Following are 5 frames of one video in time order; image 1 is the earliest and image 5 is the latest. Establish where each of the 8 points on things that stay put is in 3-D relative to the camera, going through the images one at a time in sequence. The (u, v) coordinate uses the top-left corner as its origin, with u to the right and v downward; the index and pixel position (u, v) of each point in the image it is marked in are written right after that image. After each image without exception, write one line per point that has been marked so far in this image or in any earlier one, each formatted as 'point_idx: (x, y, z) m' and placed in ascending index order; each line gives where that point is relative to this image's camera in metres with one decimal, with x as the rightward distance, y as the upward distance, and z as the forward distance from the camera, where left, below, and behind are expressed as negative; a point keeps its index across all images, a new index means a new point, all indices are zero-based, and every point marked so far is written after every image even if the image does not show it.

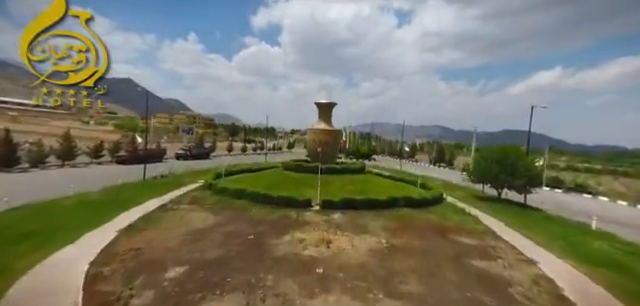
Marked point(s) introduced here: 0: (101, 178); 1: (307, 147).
0: (-11.6, -1.4, +14.8) m
1: (-0.8, +0.1, +16.4) m
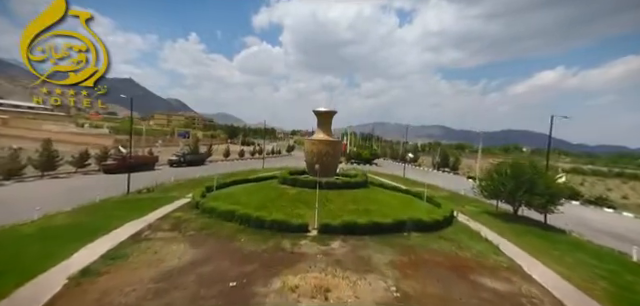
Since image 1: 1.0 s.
0: (-11.6, -1.8, +14.0) m
1: (-0.8, -0.3, +15.6) m
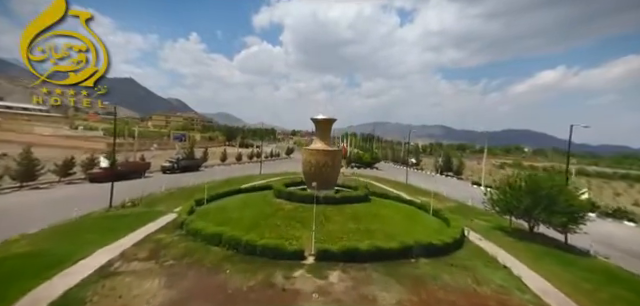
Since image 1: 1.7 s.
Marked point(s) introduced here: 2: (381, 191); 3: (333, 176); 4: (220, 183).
0: (-11.6, -2.1, +13.4) m
1: (-0.8, -0.6, +14.9) m
2: (+3.1, -2.0, +14.5) m
3: (+0.6, -0.9, +14.5) m
4: (-5.6, -1.6, +16.1) m
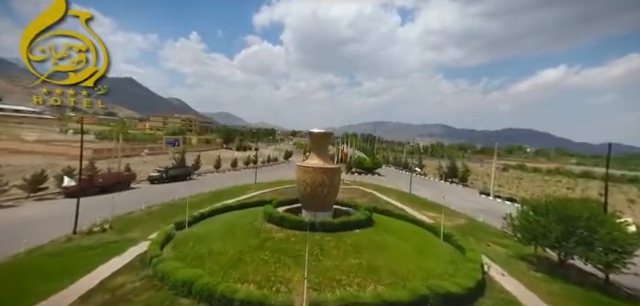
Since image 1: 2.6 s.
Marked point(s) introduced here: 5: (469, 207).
0: (-11.7, -2.6, +12.4) m
1: (-0.9, -1.1, +13.9) m
2: (+3.0, -2.4, +13.4) m
3: (+0.5, -1.4, +13.5) m
4: (-5.7, -2.1, +15.1) m
5: (+8.3, -3.0, +15.6) m
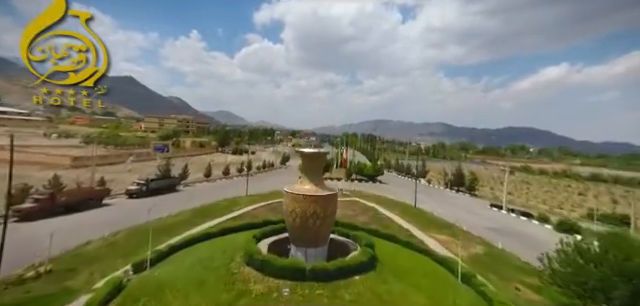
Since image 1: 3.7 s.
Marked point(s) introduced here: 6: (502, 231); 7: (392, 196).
0: (-11.9, -3.1, +11.0) m
1: (-1.1, -1.6, +12.5) m
2: (+2.8, -3.0, +12.0) m
3: (+0.4, -1.9, +12.1) m
4: (-5.9, -2.6, +13.7) m
5: (+8.1, -3.5, +14.2) m
6: (+8.6, -3.7, +13.6) m
7: (+4.7, -2.6, +18.7) m
